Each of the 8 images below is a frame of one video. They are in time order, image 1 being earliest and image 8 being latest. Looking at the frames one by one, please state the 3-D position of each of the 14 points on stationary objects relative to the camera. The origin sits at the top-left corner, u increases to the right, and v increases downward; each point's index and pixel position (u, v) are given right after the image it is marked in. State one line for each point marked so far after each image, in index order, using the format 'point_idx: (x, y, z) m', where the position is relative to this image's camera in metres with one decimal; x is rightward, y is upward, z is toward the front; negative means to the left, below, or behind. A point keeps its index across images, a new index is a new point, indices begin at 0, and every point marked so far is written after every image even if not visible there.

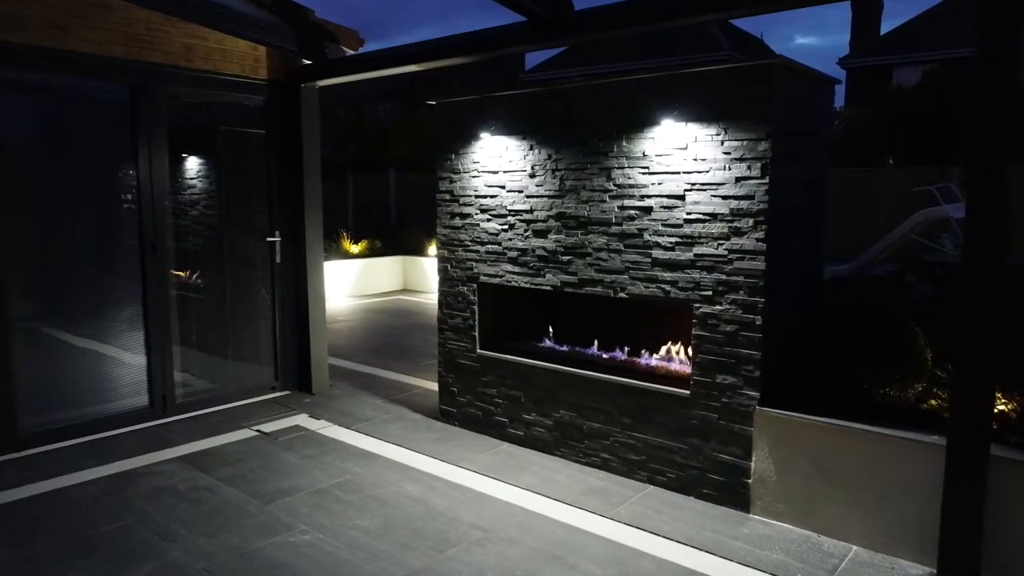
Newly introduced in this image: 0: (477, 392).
0: (-0.2, -0.6, +4.1) m
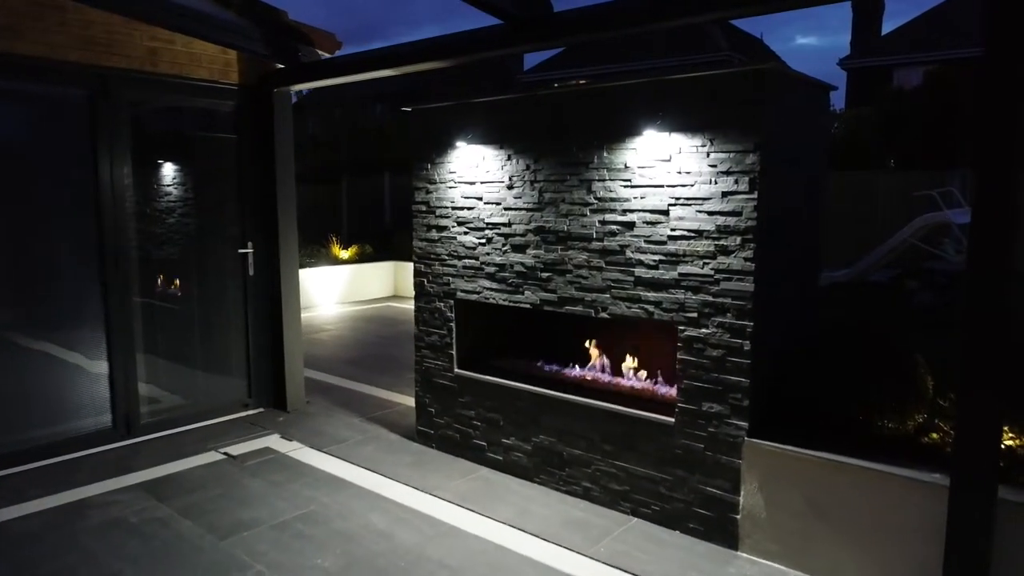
0: (-0.3, -0.7, +3.9) m
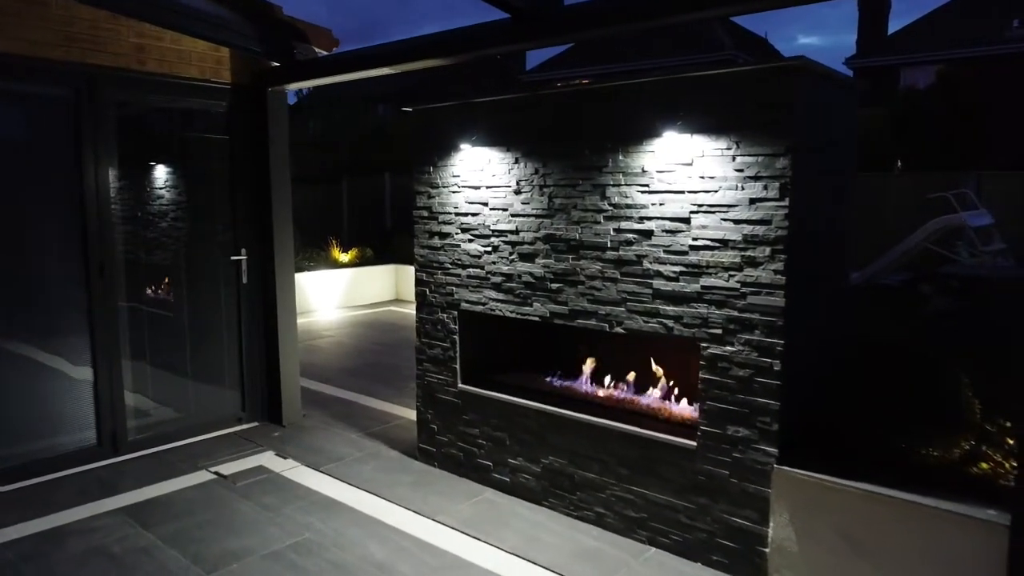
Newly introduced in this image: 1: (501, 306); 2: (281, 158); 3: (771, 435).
0: (-0.3, -0.7, +3.7) m
1: (-0.1, -0.1, +3.4) m
2: (-1.4, +0.8, +4.4) m
3: (+0.9, -0.5, +2.6) m
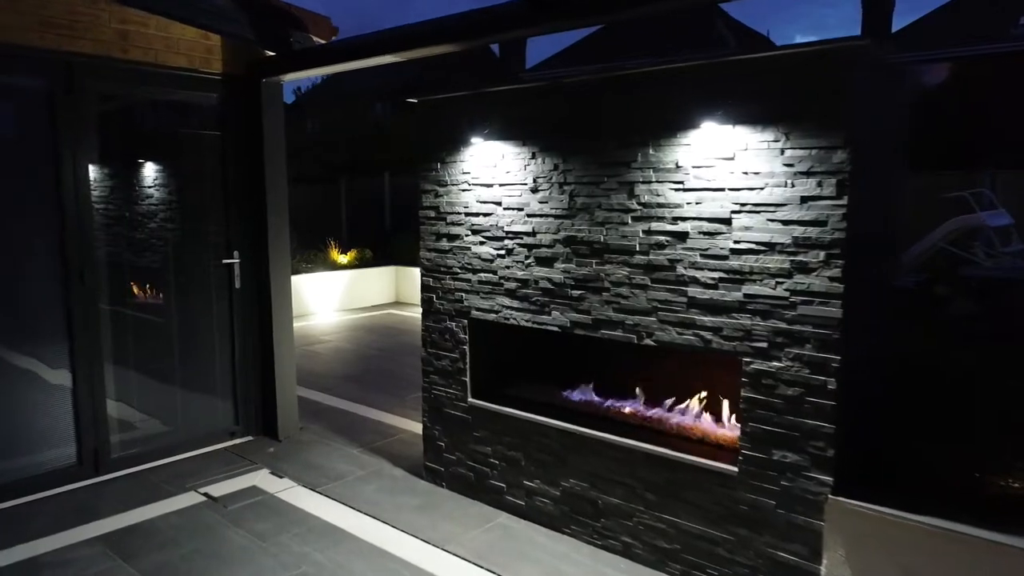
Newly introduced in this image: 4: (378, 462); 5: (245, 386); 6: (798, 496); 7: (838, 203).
0: (-0.2, -0.8, +3.4) m
1: (0.0, -0.1, +3.1) m
2: (-1.4, +0.8, +4.1) m
3: (+1.0, -0.6, +2.3) m
4: (-0.7, -0.9, +3.8) m
5: (-1.6, -0.6, +4.3) m
6: (+1.0, -0.7, +2.4) m
7: (+1.0, +0.3, +2.2) m
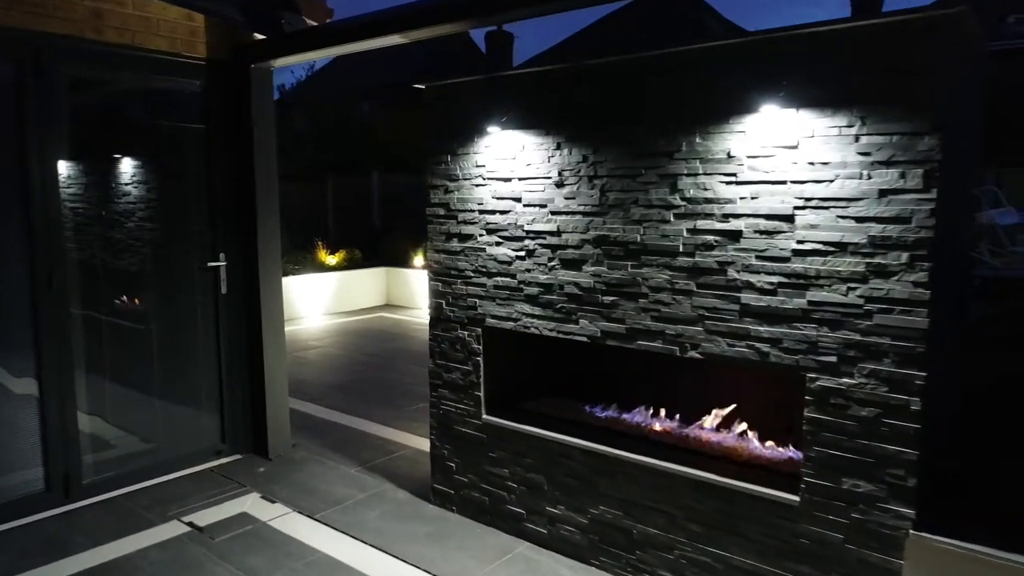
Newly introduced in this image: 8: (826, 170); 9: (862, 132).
0: (-0.1, -0.8, +3.1) m
1: (+0.1, -0.1, +2.8) m
2: (-1.3, +0.8, +3.8) m
3: (+1.1, -0.6, +2.0) m
4: (-0.7, -1.0, +3.5) m
5: (-1.5, -0.6, +3.9) m
6: (+1.1, -0.7, +2.1) m
7: (+1.1, +0.2, +1.9) m
8: (+0.9, +0.3, +2.1) m
9: (+1.0, +0.4, +2.0) m
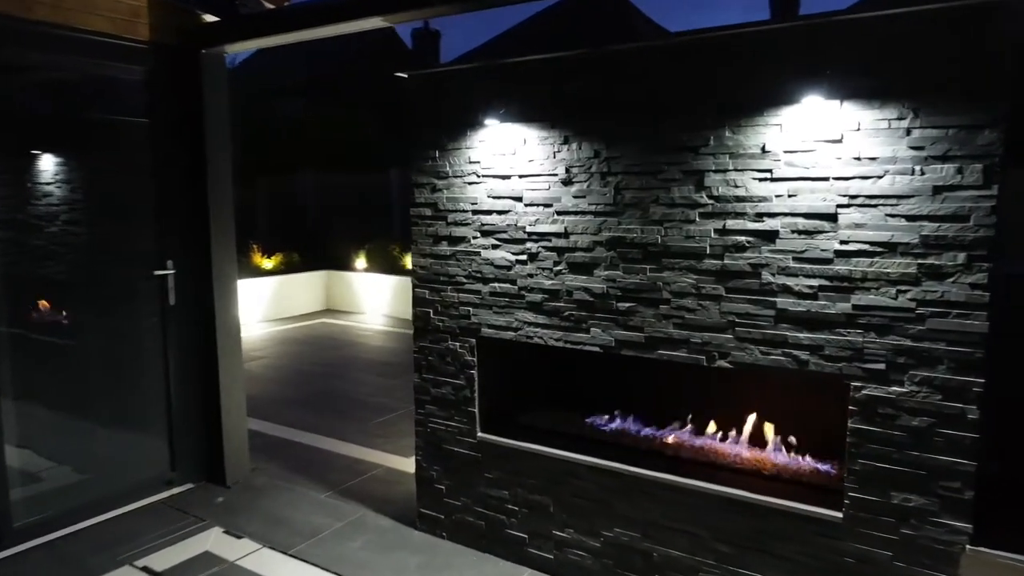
0: (-0.1, -0.8, +2.8) m
1: (+0.1, -0.2, +2.6) m
2: (-1.4, +0.7, +3.4) m
3: (+1.2, -0.6, +1.9) m
4: (-0.7, -1.0, +3.2) m
5: (-1.6, -0.7, +3.5) m
6: (+1.1, -0.7, +2.0) m
7: (+1.2, +0.2, +1.8) m
8: (+1.0, +0.3, +1.9) m
9: (+1.1, +0.4, +1.9) m
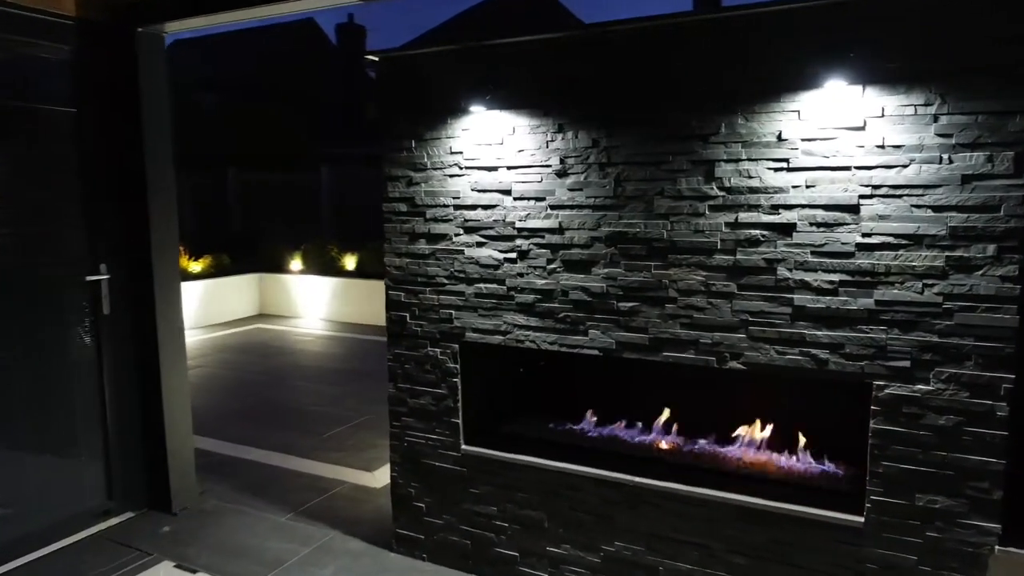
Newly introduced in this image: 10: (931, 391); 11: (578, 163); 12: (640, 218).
0: (-0.2, -0.8, +2.6) m
1: (+0.1, -0.2, +2.4) m
2: (-1.6, +0.7, +3.1) m
3: (+1.2, -0.6, +1.8) m
4: (-0.8, -1.0, +3.0) m
5: (-1.8, -0.7, +3.2) m
6: (+1.2, -0.7, +1.9) m
7: (+1.2, +0.3, +1.7) m
8: (+1.0, +0.3, +1.8) m
9: (+1.1, +0.4, +1.8) m
10: (+1.1, -0.3, +1.9) m
11: (+0.2, +0.4, +2.3) m
12: (+0.4, +0.2, +2.2) m
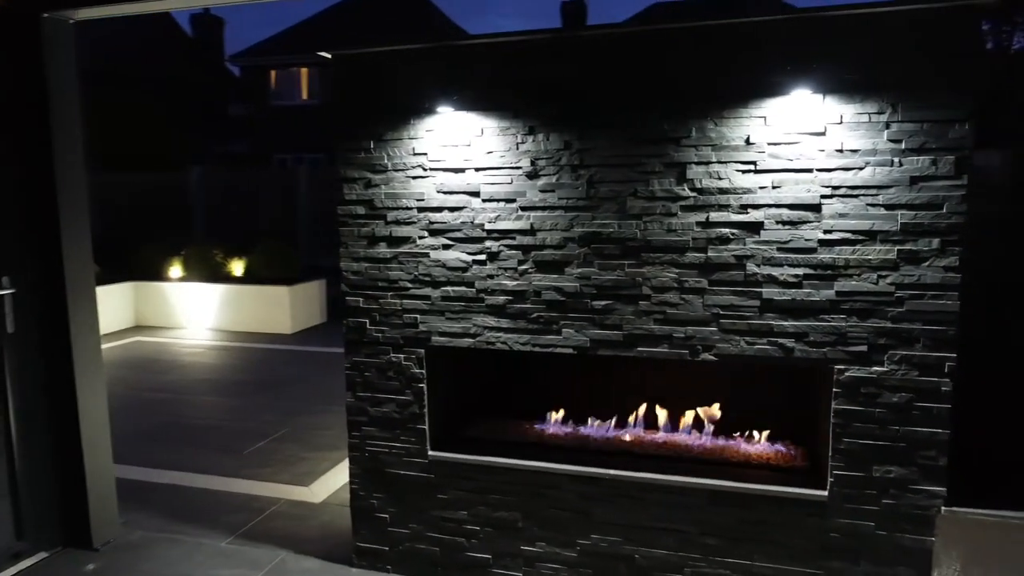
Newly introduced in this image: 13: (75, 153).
0: (-0.3, -0.8, +2.6) m
1: (0.0, -0.2, +2.4) m
2: (-1.8, +0.6, +2.8) m
3: (+1.2, -0.5, +2.1) m
4: (-0.9, -1.1, +2.8) m
5: (-1.9, -0.8, +2.8) m
6: (+1.2, -0.7, +2.1) m
7: (+1.2, +0.3, +2.0) m
8: (+1.0, +0.4, +2.0) m
9: (+1.1, +0.5, +2.0) m
10: (+1.1, -0.2, +2.1) m
11: (+0.1, +0.4, +2.3) m
12: (+0.3, +0.2, +2.2) m
13: (-1.8, +0.5, +2.8) m
